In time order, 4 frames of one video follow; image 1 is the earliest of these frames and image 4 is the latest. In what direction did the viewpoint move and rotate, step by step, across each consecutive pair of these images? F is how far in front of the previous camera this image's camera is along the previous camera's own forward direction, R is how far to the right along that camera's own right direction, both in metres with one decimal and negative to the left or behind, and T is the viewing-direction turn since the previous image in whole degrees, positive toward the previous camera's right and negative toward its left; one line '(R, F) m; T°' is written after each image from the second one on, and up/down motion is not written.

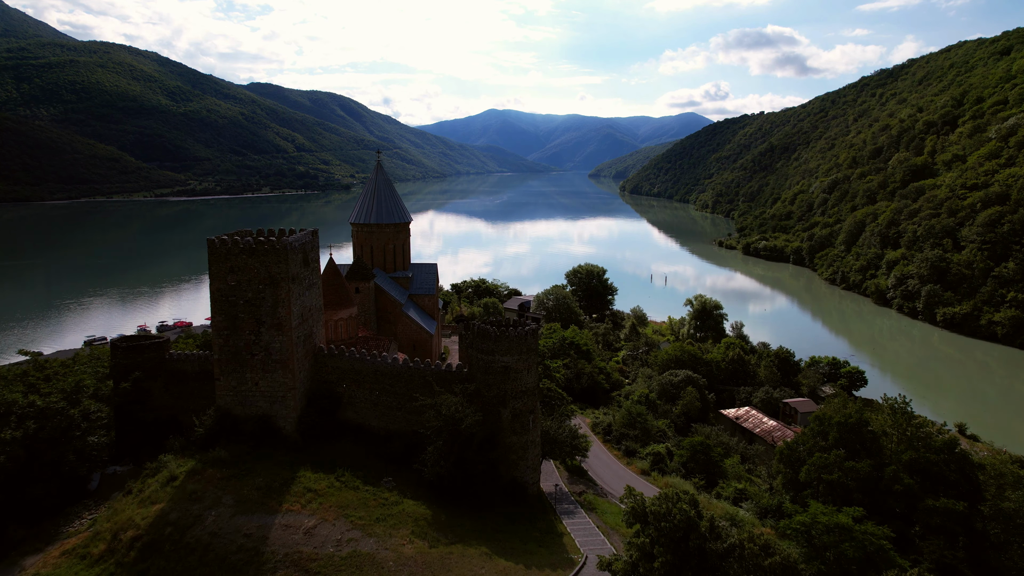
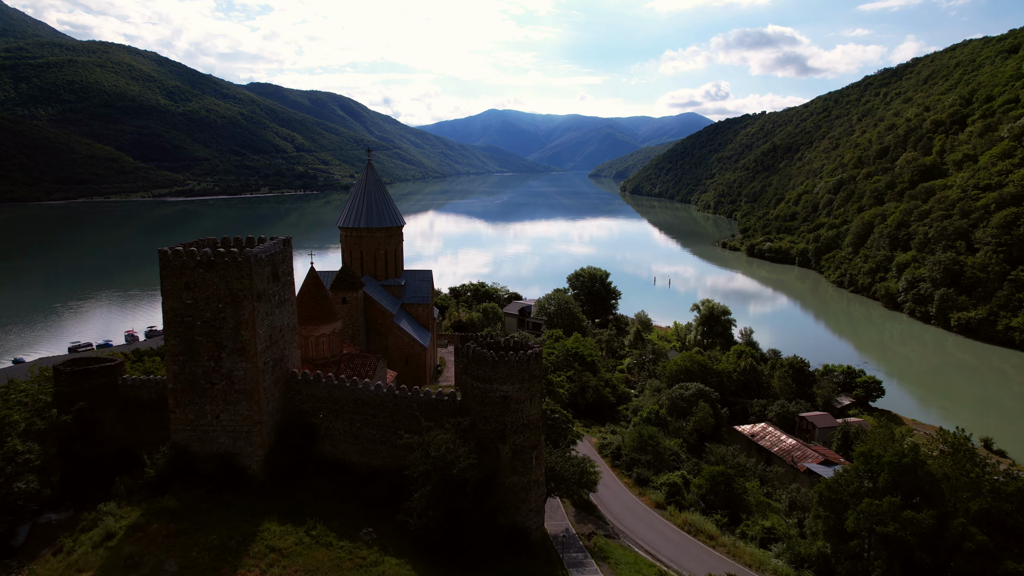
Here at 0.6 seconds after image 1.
(0.0, +1.4) m; 0°
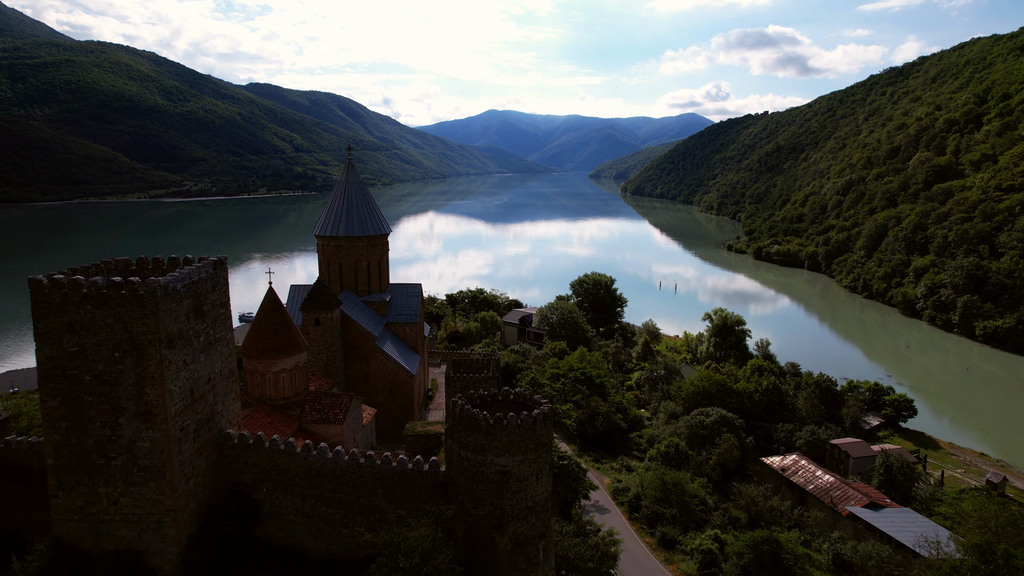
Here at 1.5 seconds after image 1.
(0.0, +2.3) m; 0°
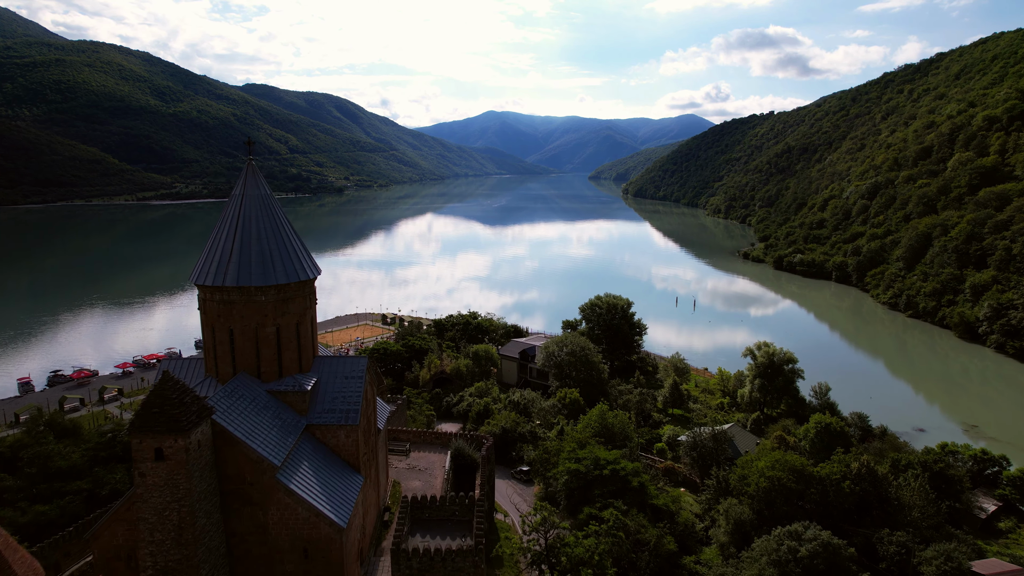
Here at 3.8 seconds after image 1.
(0.0, +6.4) m; 0°
